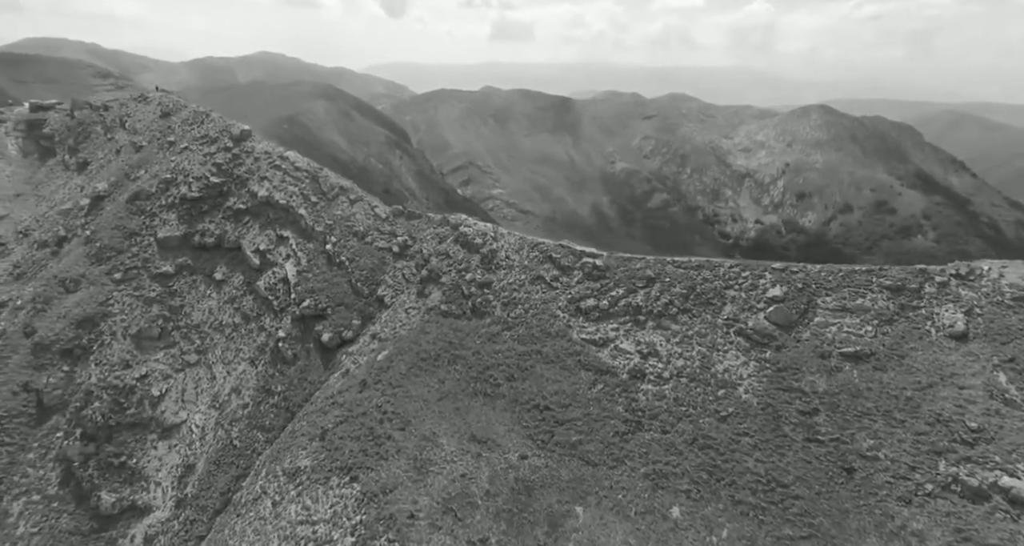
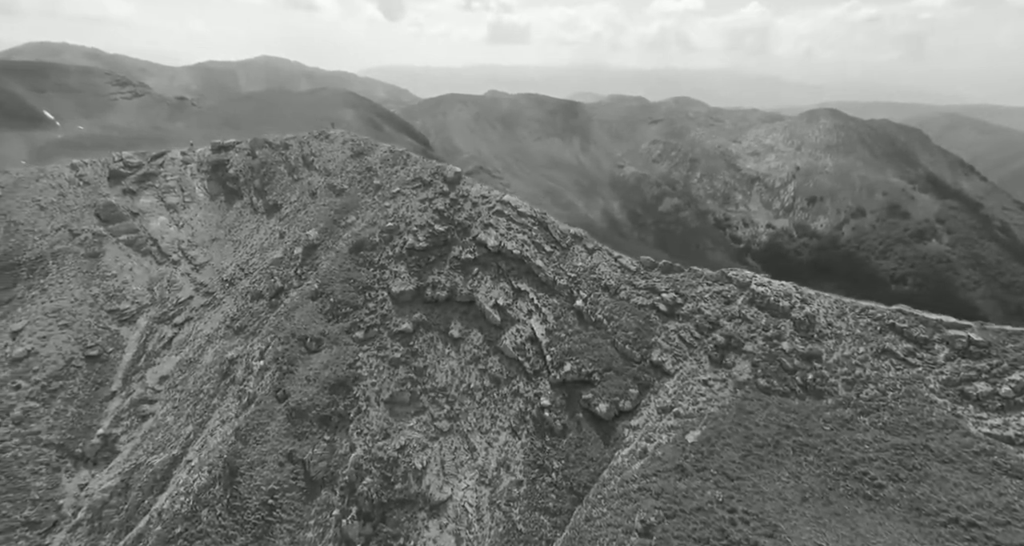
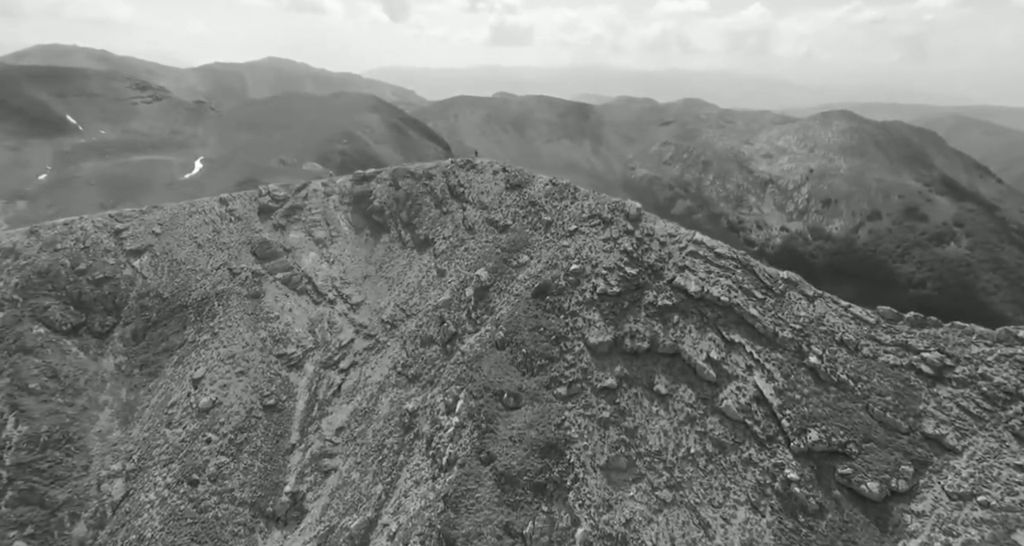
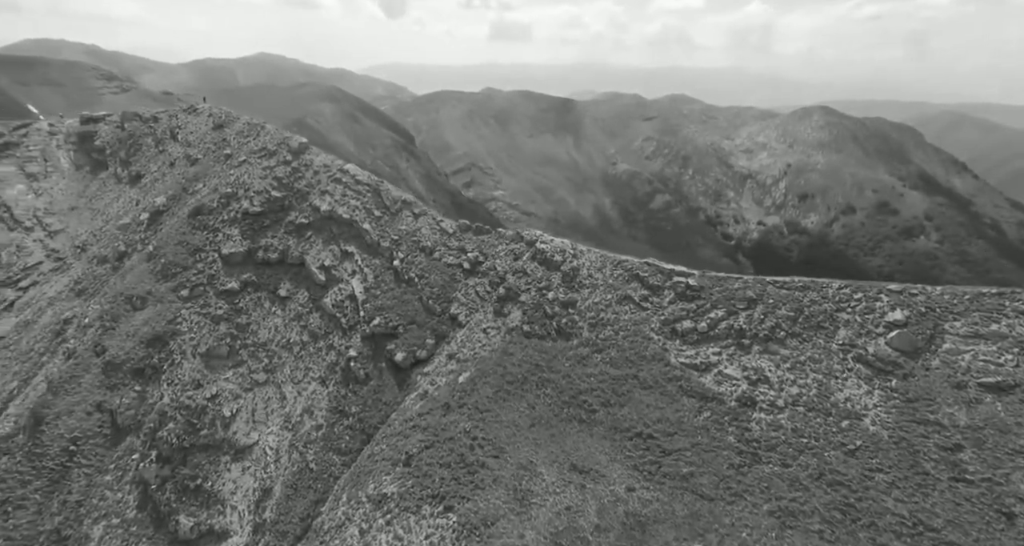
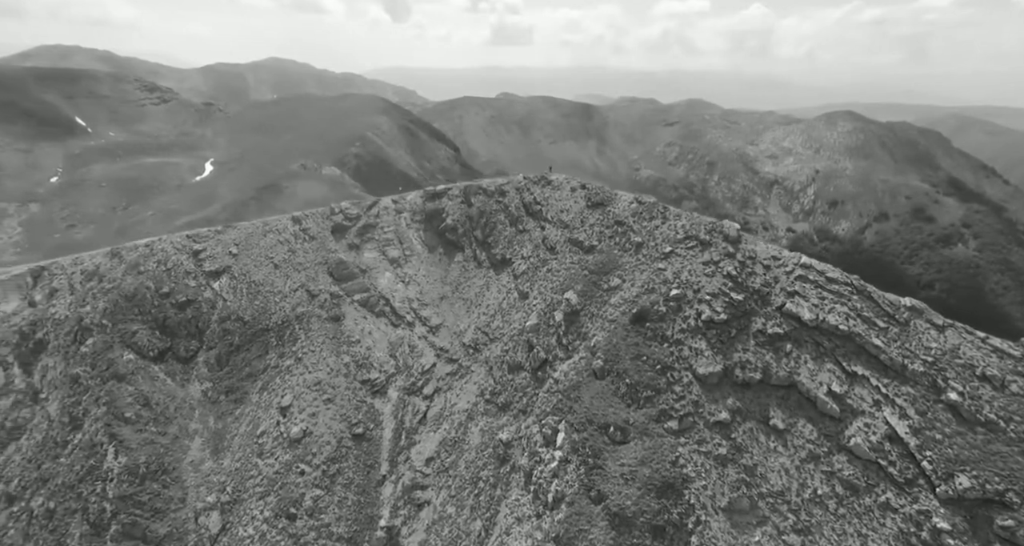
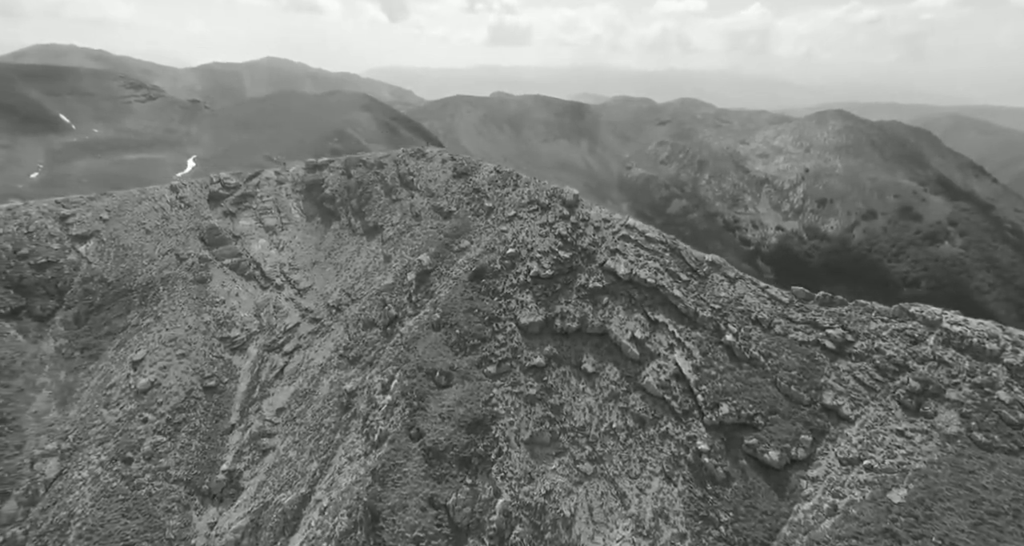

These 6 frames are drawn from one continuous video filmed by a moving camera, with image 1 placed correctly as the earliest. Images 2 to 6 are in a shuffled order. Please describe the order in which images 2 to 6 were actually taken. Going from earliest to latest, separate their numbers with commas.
4, 2, 6, 3, 5
